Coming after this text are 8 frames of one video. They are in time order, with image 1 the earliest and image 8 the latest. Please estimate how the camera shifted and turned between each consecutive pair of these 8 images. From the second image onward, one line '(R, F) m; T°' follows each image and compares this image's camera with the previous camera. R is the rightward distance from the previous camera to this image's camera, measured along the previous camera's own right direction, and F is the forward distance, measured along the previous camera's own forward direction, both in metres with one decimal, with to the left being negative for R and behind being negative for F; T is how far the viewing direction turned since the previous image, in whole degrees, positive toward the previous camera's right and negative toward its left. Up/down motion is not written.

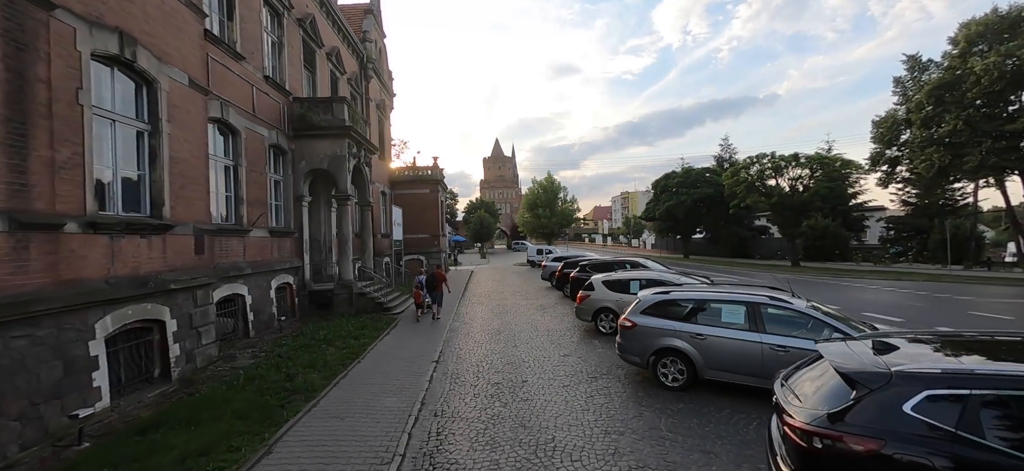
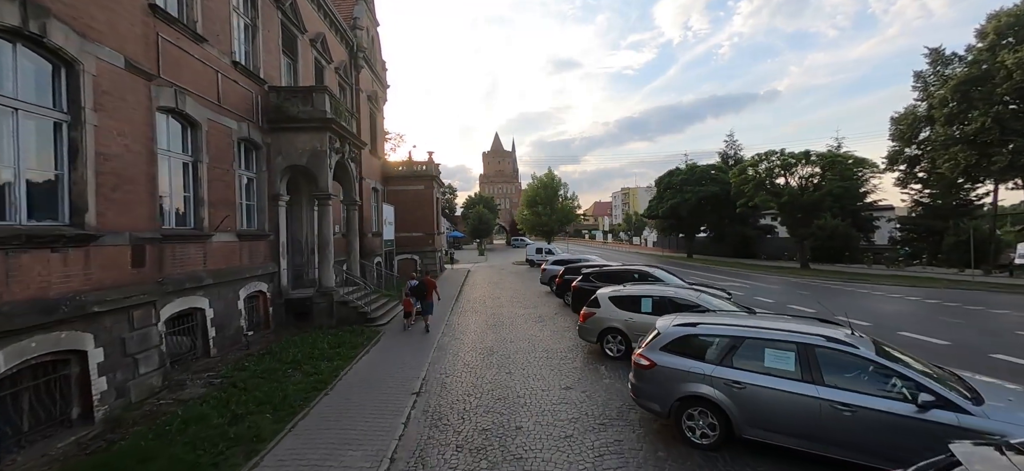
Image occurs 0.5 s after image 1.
(+0.1, +1.1) m; 0°
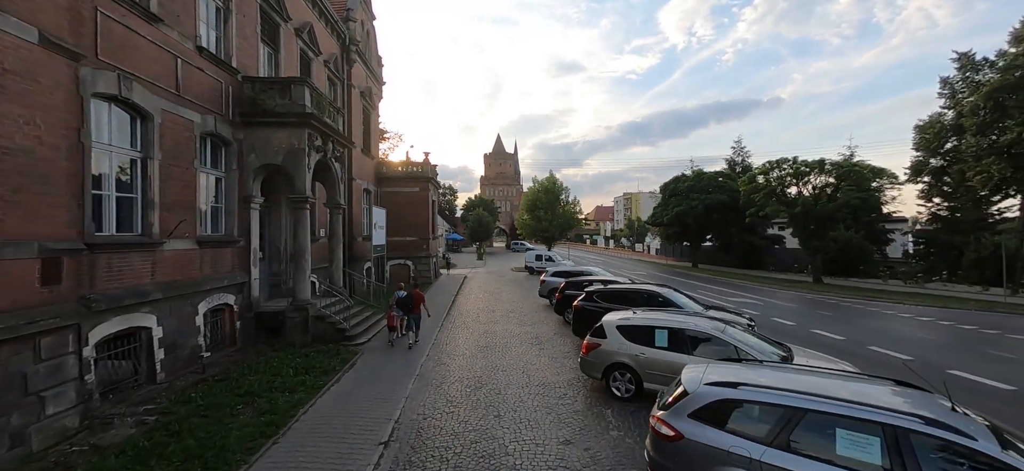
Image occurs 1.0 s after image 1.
(+0.1, +1.2) m; 0°
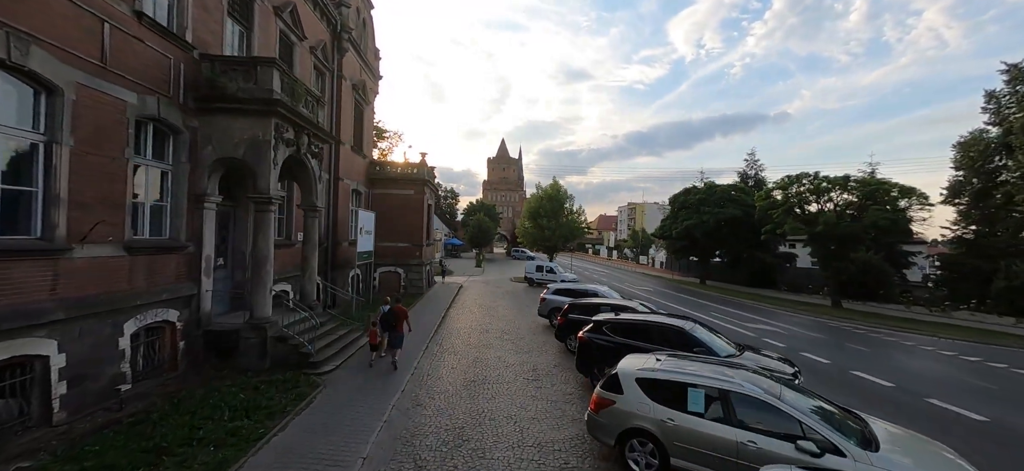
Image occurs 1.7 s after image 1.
(+0.1, +1.6) m; 0°
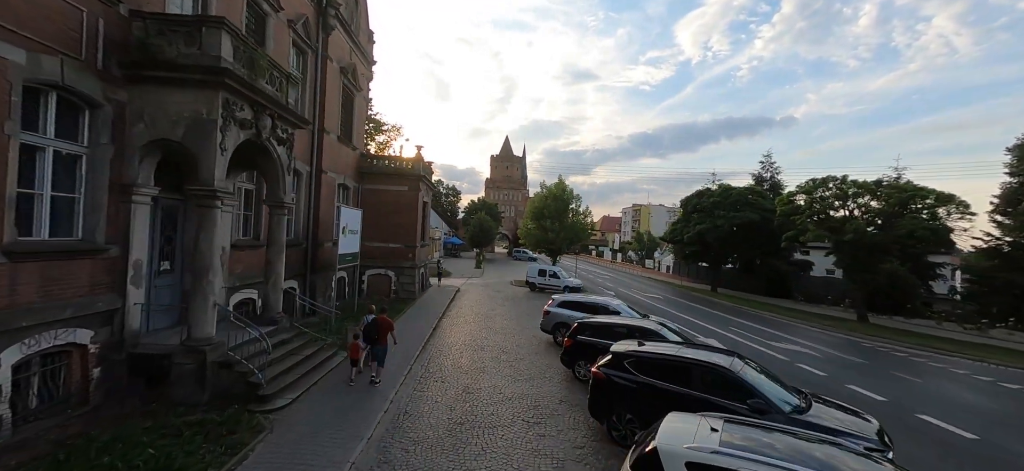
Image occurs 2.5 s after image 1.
(0.0, +1.8) m; 0°
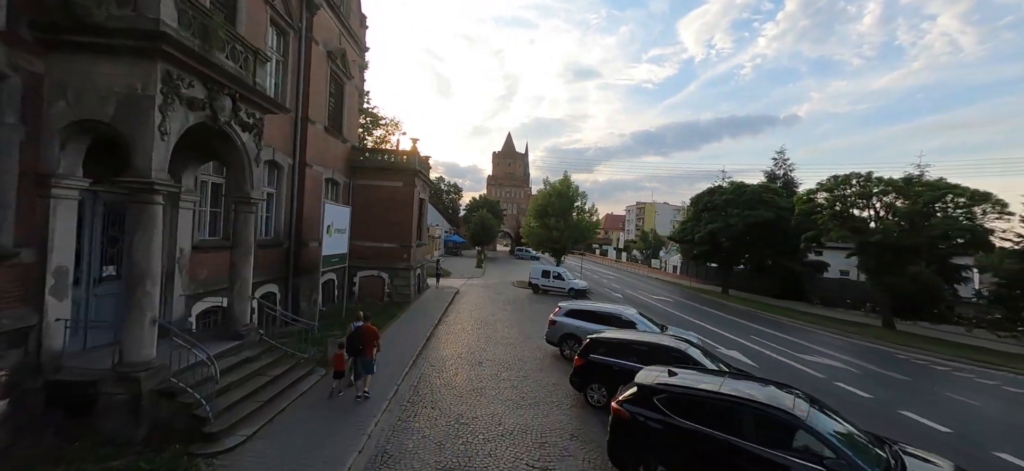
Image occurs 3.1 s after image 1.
(0.0, +1.4) m; 0°
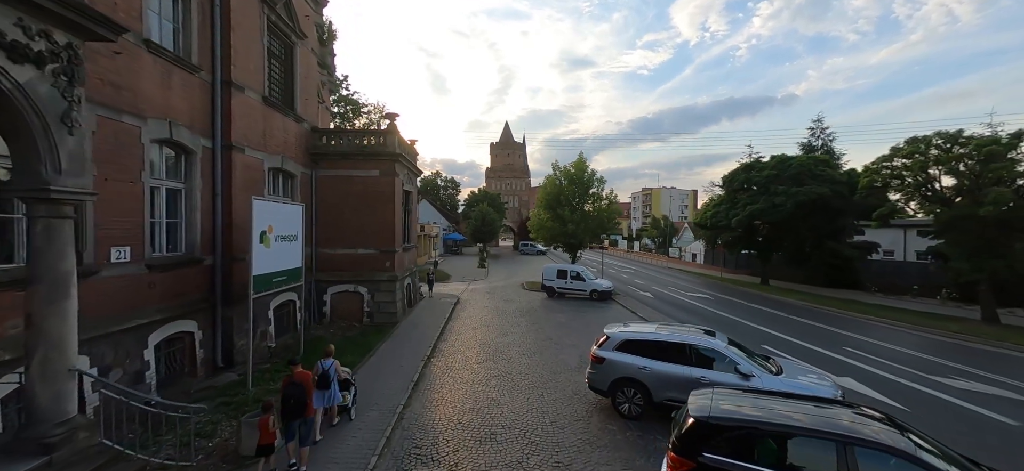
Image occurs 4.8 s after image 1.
(-0.3, +4.0) m; 0°
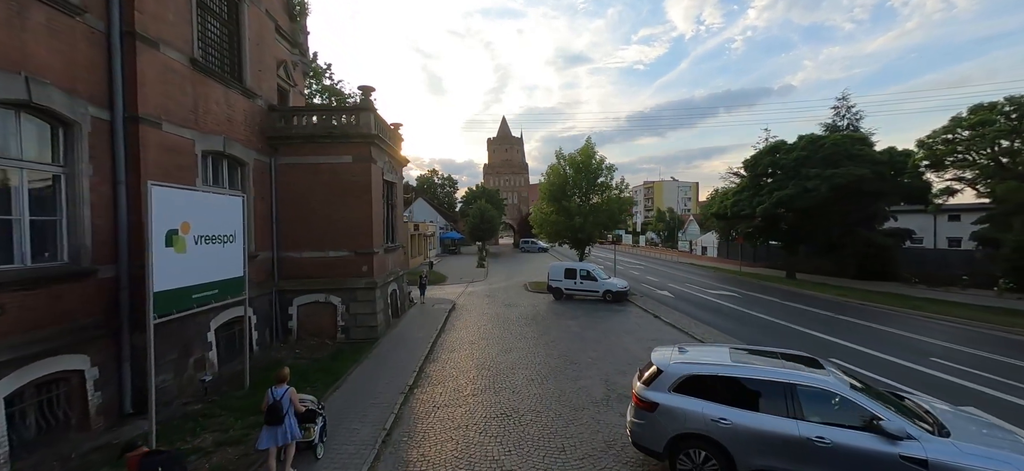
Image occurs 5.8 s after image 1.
(-0.1, +2.4) m; 0°
